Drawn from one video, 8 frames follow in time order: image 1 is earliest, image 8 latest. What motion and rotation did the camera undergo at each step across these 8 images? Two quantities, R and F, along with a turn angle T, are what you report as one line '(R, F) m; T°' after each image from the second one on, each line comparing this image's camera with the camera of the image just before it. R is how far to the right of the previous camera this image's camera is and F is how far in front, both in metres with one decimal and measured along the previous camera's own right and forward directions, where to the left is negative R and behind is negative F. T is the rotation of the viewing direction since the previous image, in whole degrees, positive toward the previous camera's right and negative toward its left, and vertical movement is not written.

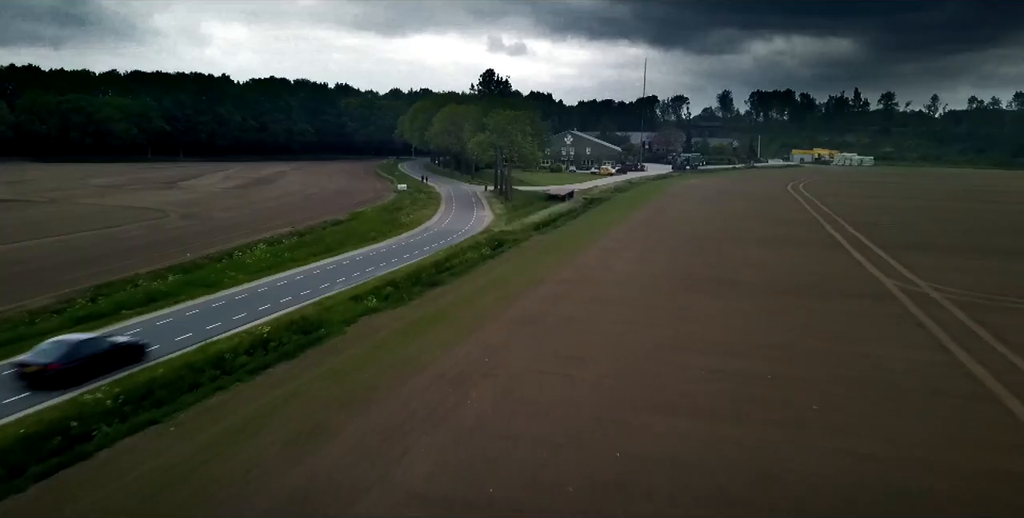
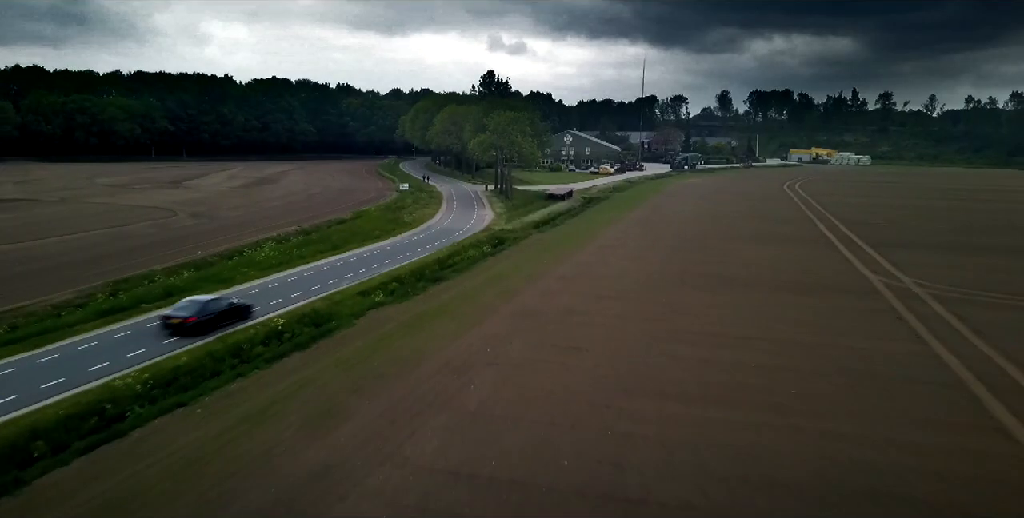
(0.0, -0.9) m; 0°
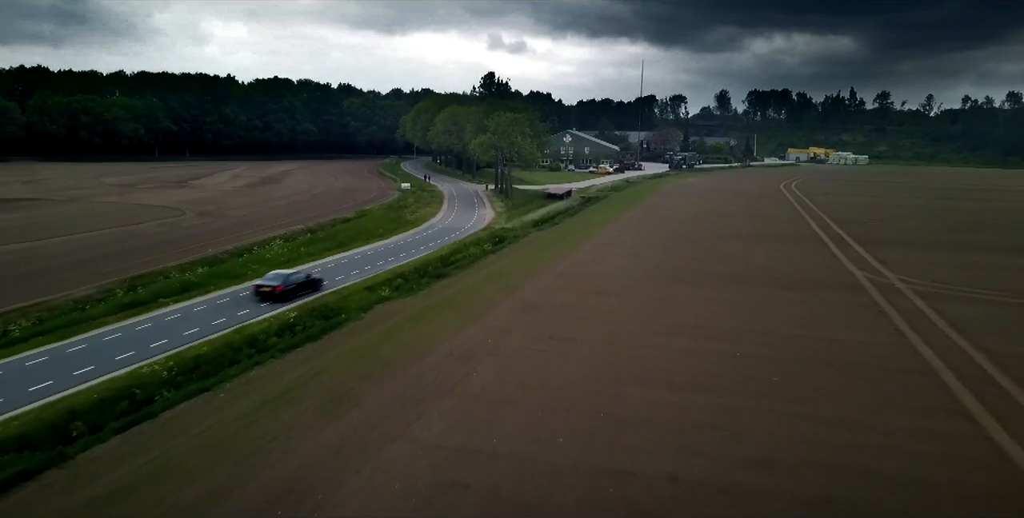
(0.0, -0.9) m; 0°
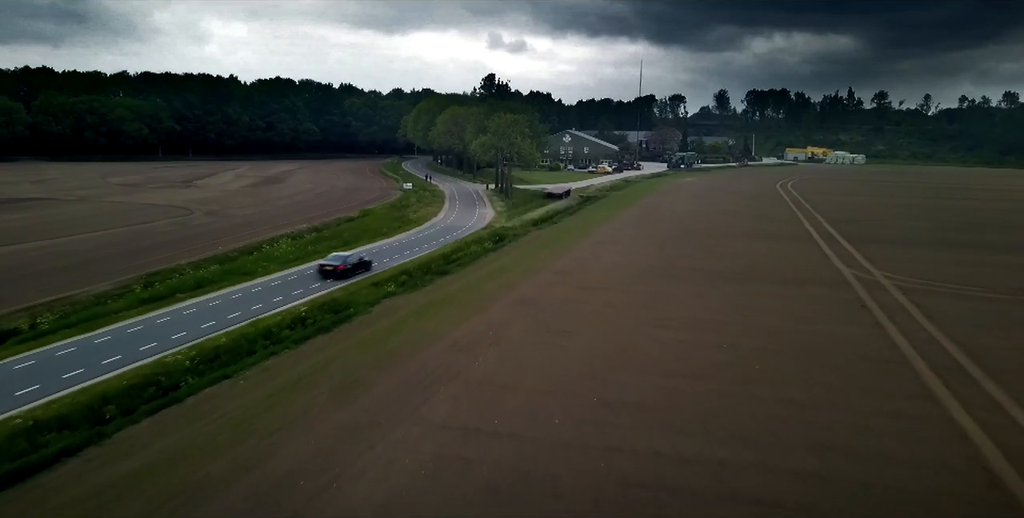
(0.0, -0.9) m; 0°
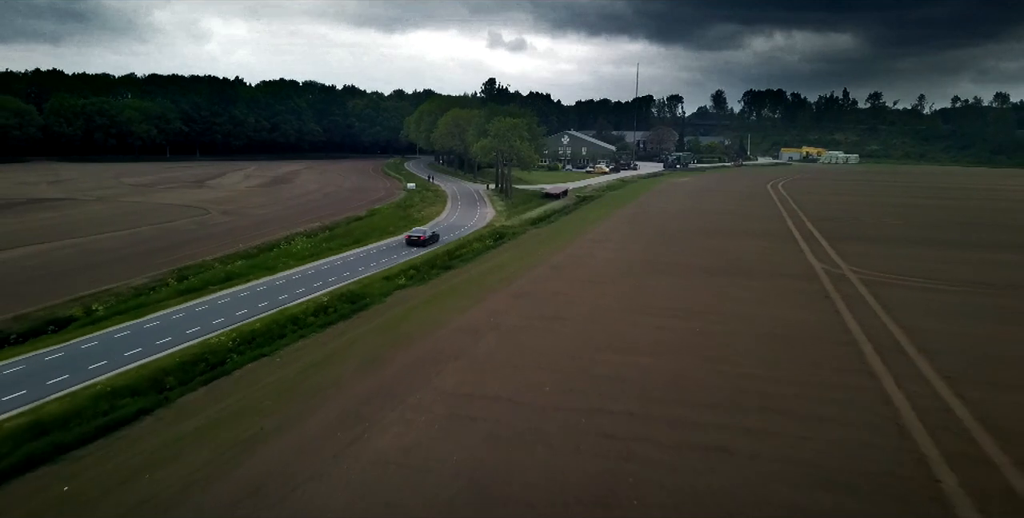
(0.0, -2.3) m; 0°
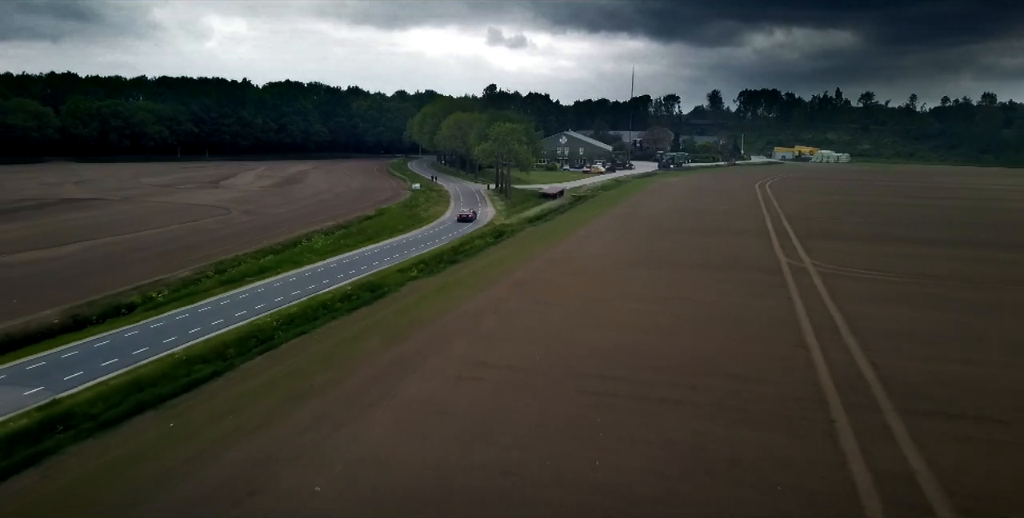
(+0.1, -3.3) m; 0°
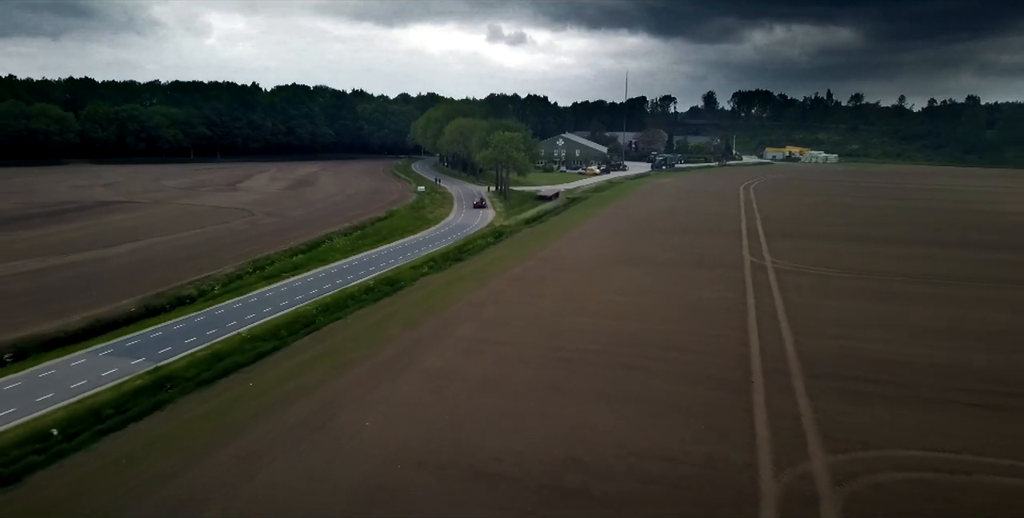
(+0.1, -4.4) m; 0°
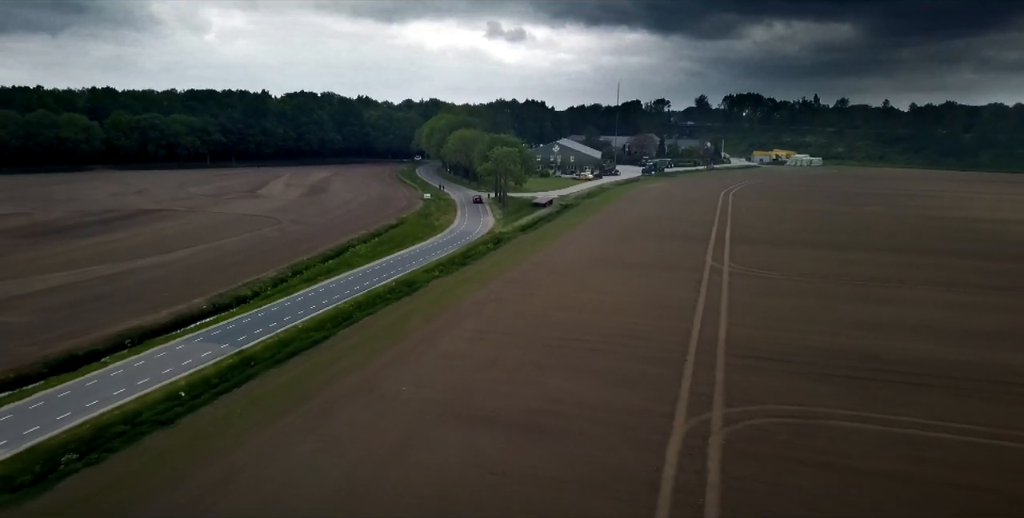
(+0.2, -6.2) m; 0°
